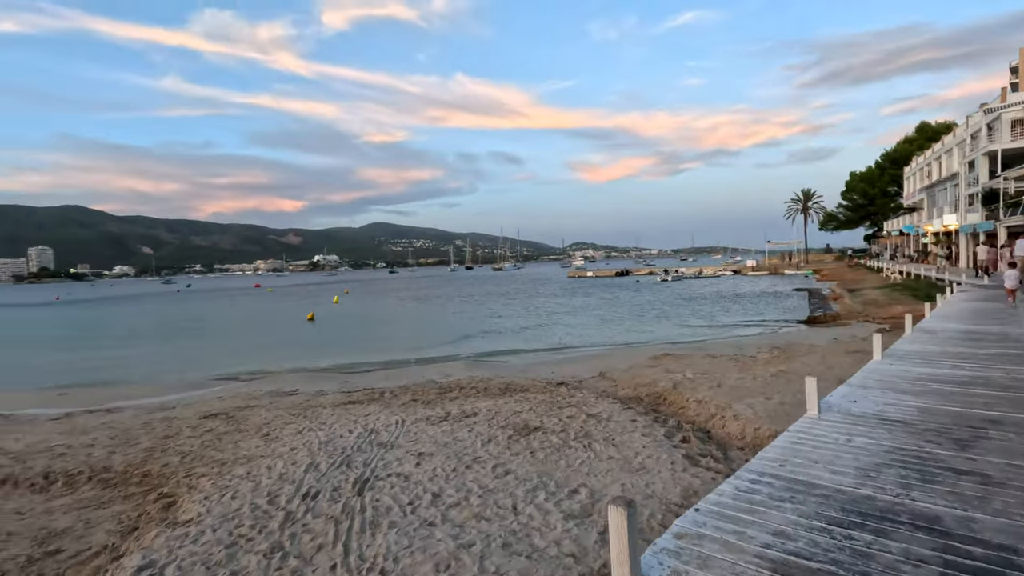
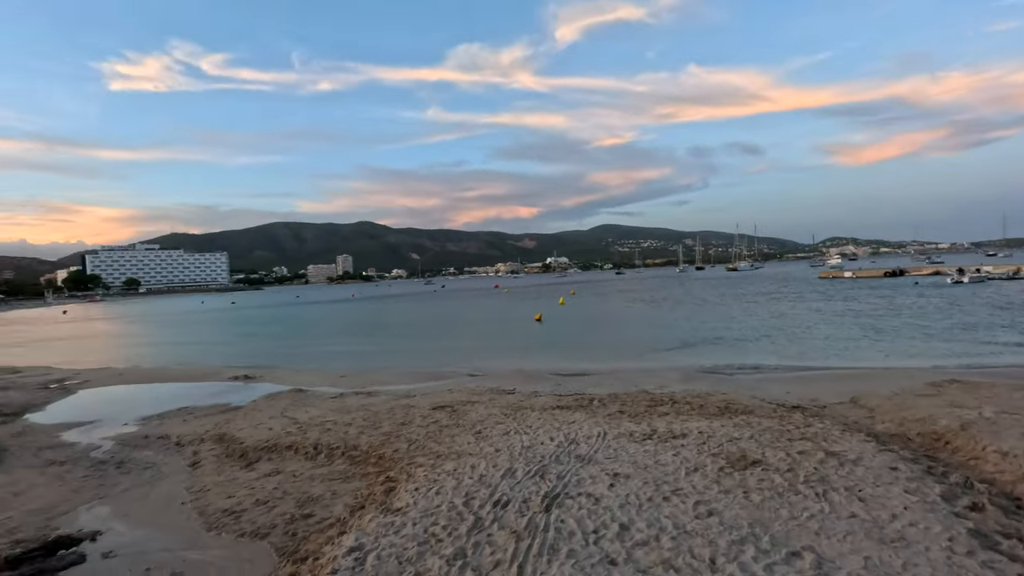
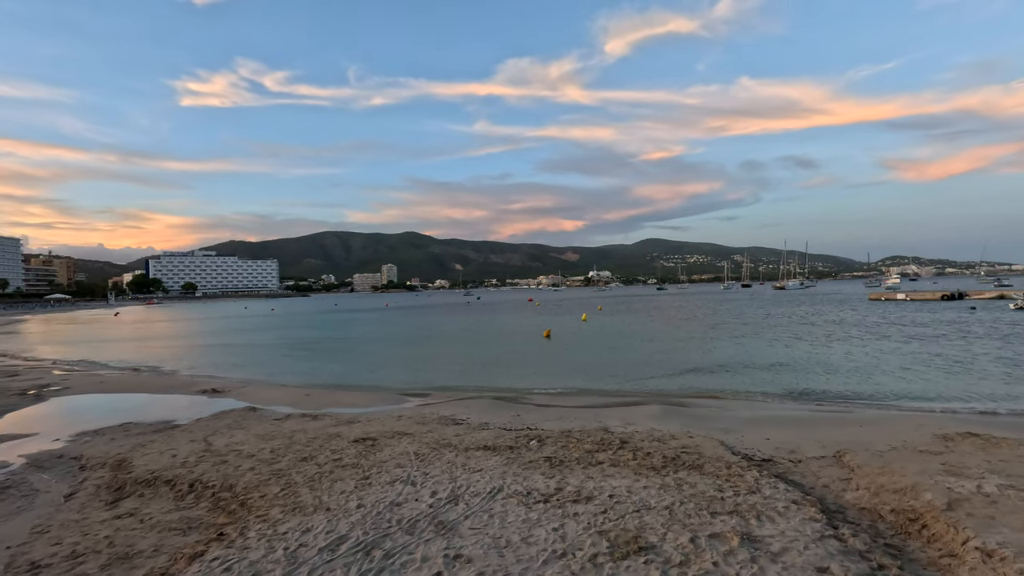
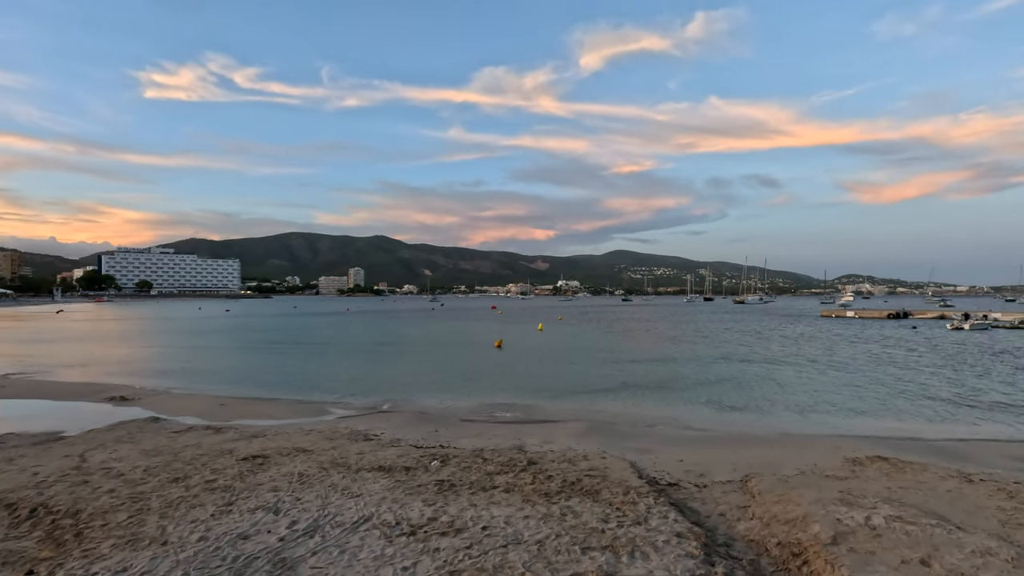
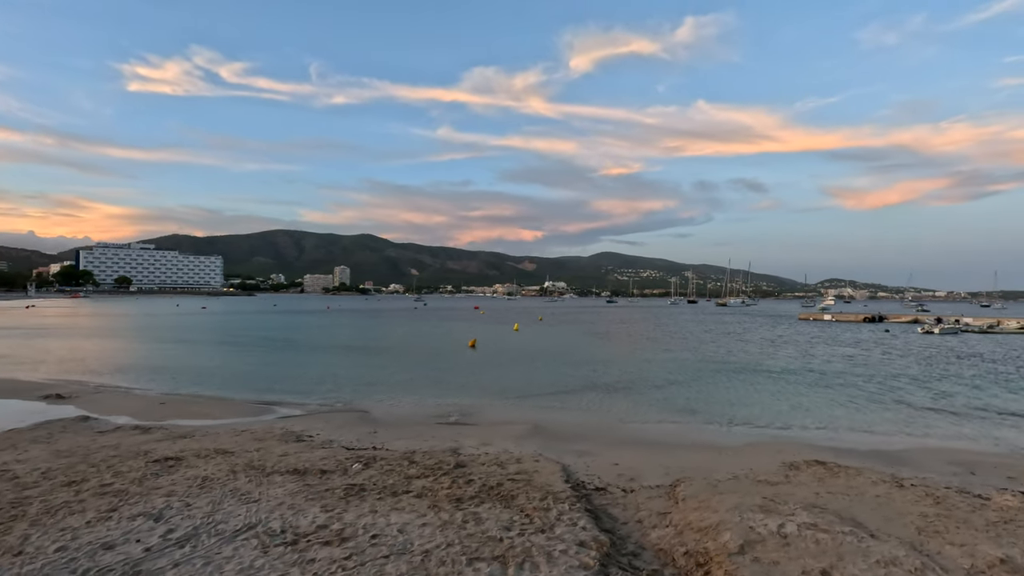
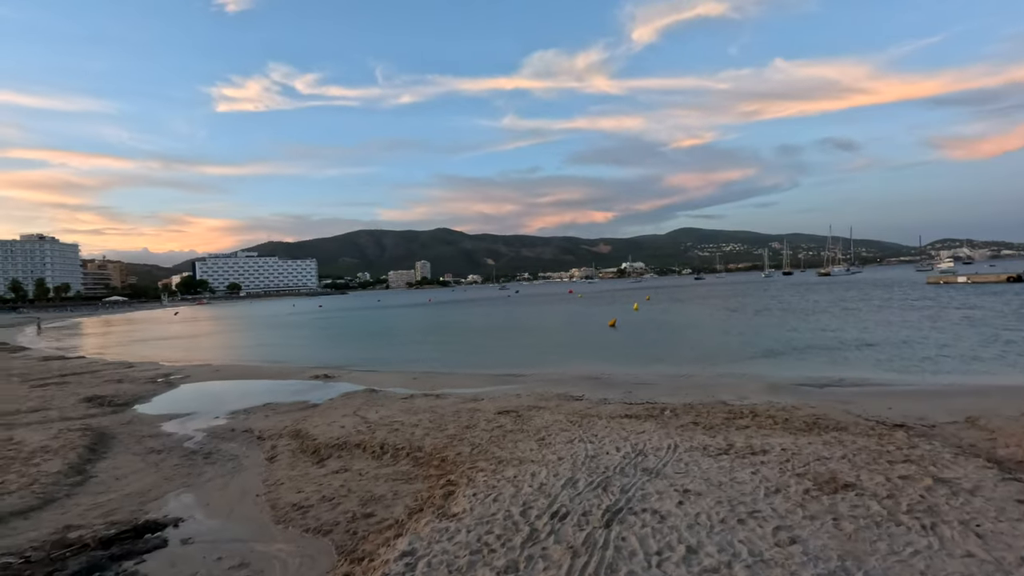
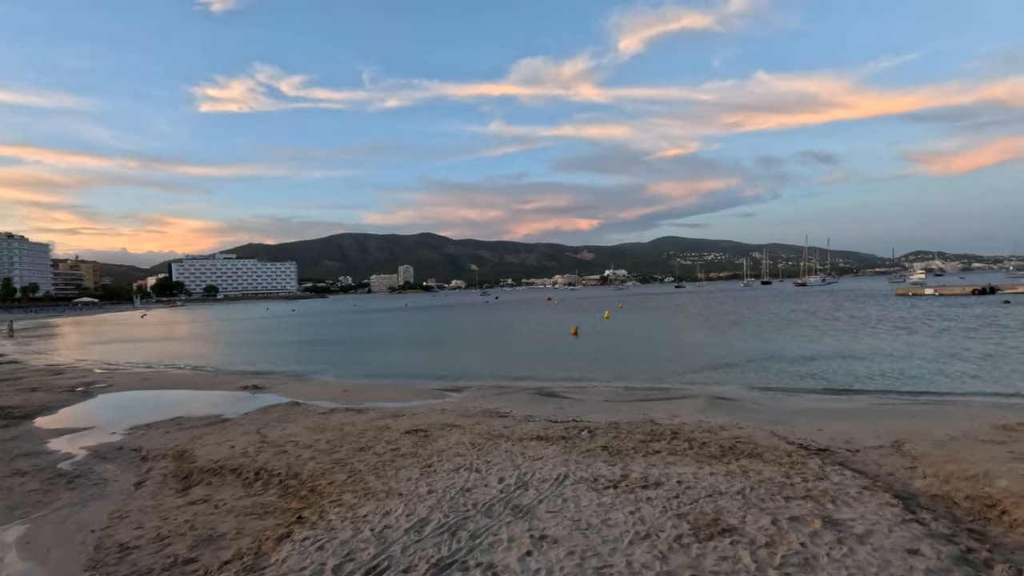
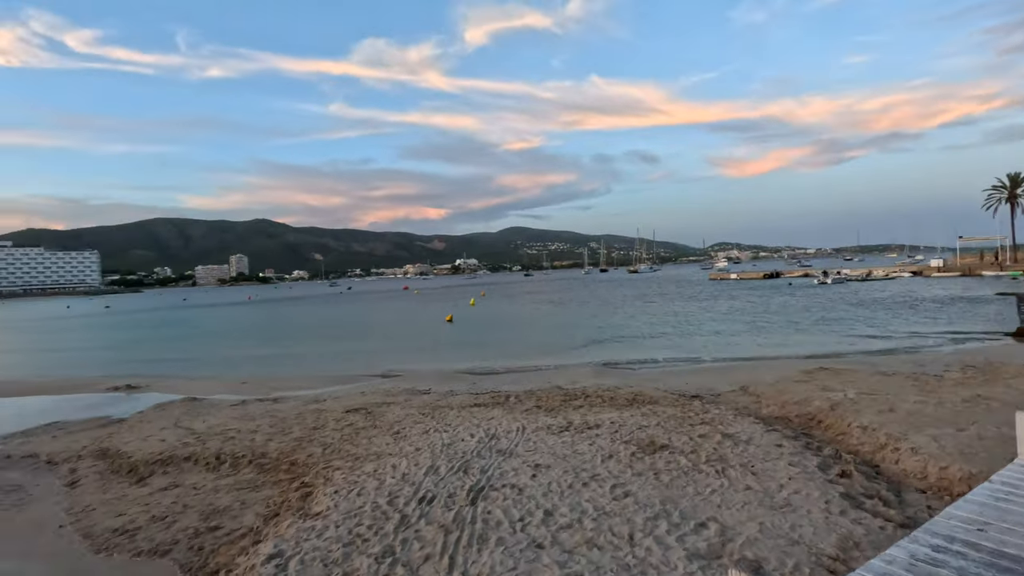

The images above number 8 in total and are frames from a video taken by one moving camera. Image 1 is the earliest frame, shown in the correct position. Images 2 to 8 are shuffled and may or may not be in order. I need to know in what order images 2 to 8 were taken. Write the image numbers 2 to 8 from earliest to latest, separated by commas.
8, 2, 6, 7, 3, 4, 5
